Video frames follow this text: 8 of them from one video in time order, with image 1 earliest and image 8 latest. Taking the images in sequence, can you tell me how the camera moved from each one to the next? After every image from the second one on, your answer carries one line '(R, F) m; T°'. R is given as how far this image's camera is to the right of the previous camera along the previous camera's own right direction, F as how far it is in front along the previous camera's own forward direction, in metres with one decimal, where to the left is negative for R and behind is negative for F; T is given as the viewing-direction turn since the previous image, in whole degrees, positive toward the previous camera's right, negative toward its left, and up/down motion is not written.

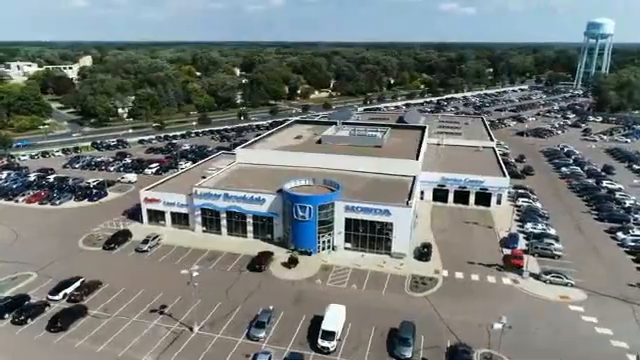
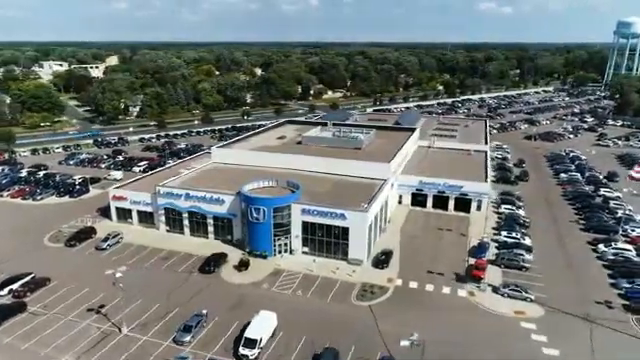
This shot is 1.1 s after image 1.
(+6.6, +1.3) m; -4°
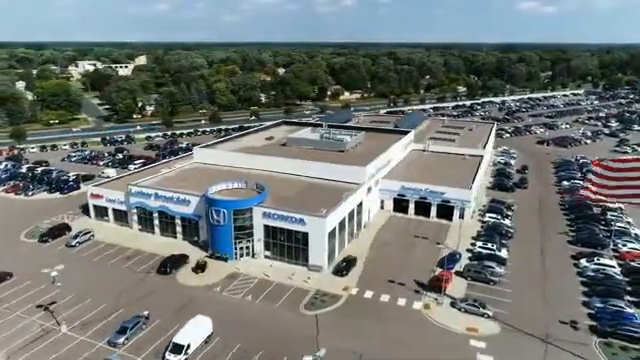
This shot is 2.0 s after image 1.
(+6.2, +1.2) m; -4°
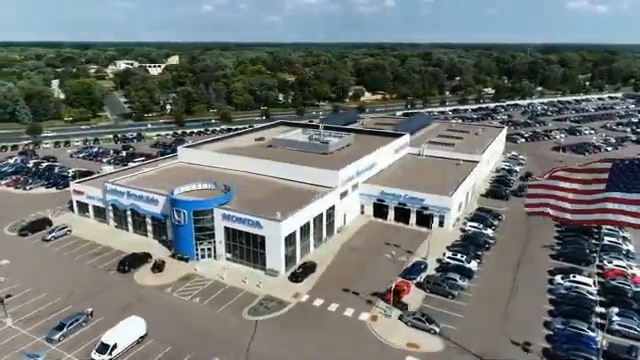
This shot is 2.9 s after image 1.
(+6.6, +1.1) m; -5°
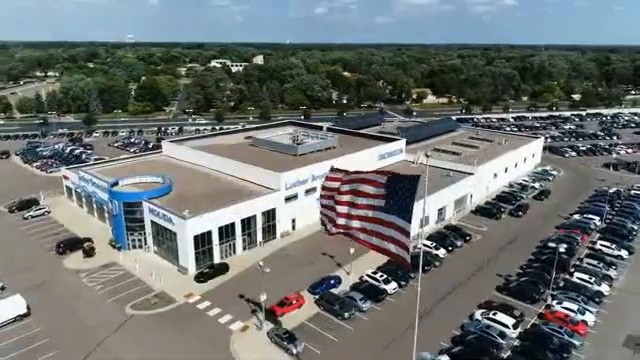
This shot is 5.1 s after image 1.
(+15.0, +3.4) m; -13°
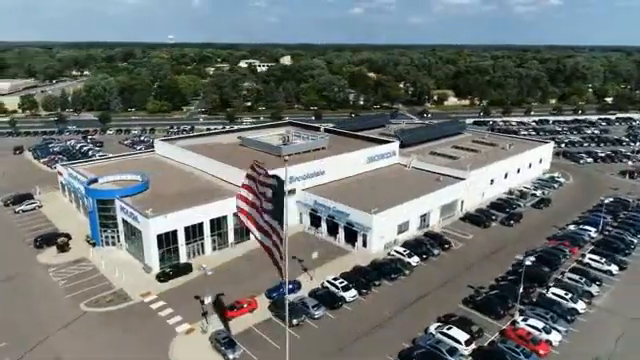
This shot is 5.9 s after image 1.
(+5.7, +1.1) m; -4°
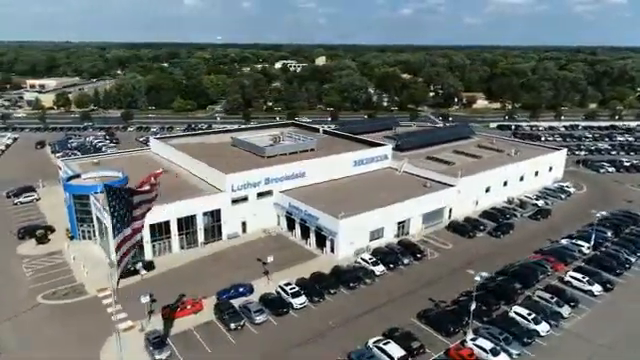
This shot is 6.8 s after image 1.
(+6.7, +1.2) m; -6°
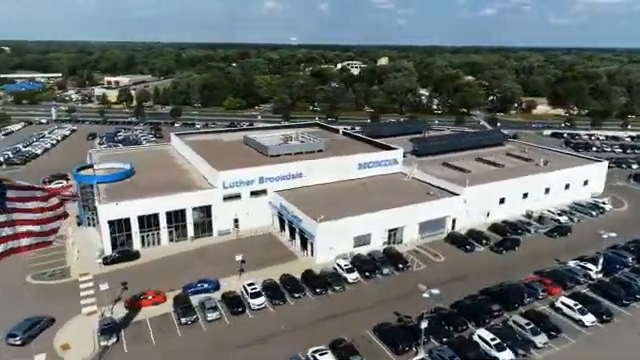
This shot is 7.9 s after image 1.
(+7.6, +1.3) m; -9°
